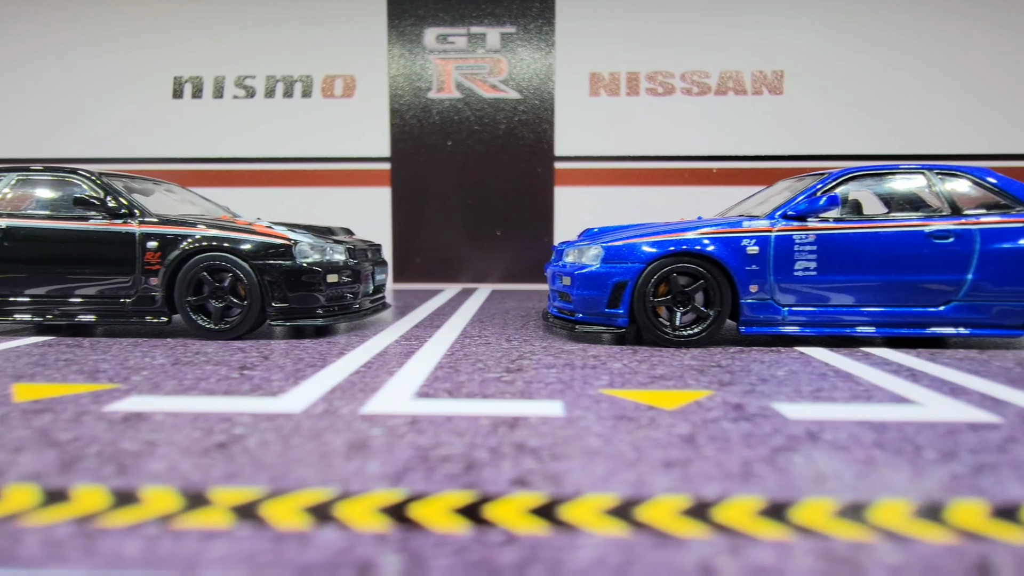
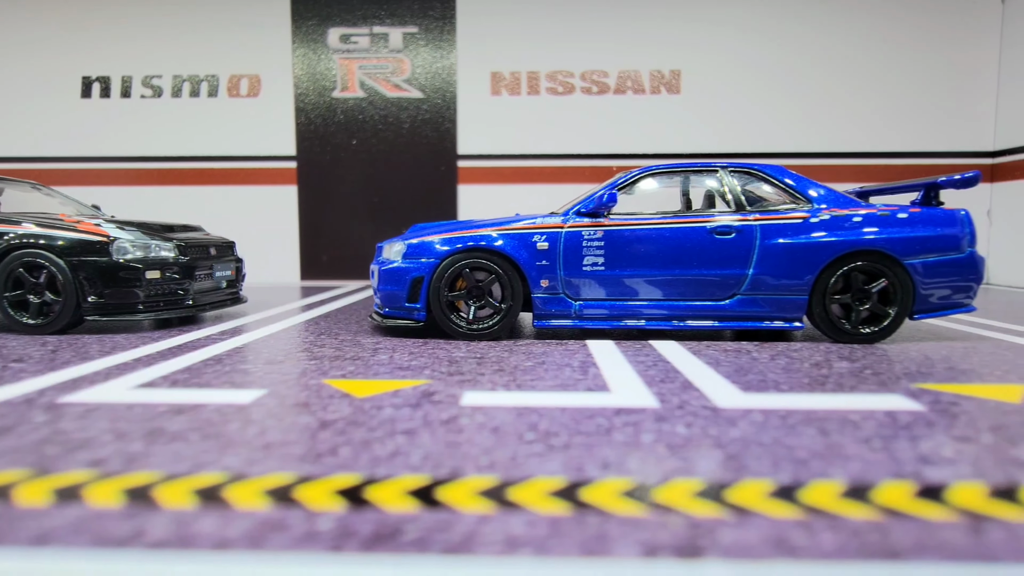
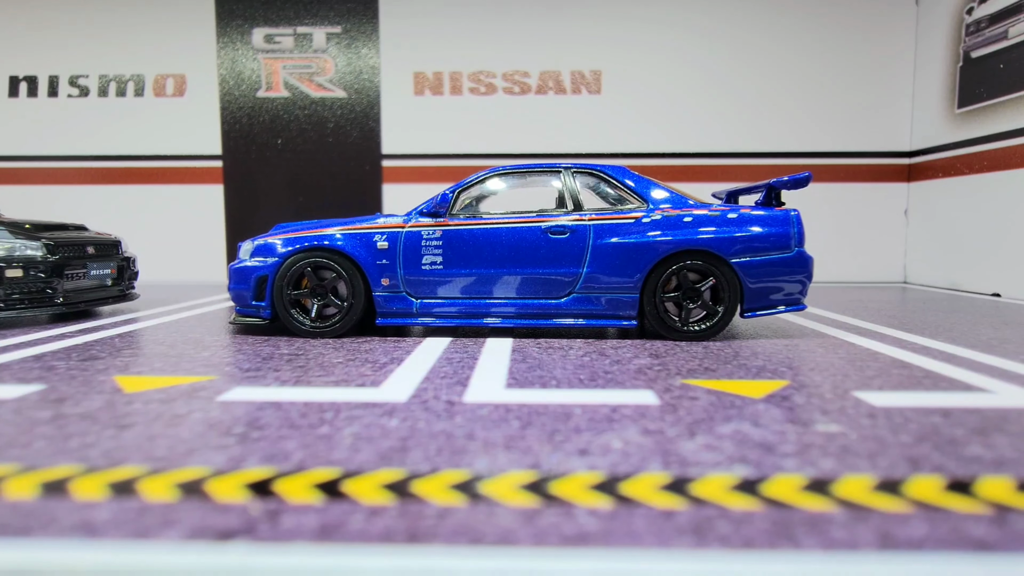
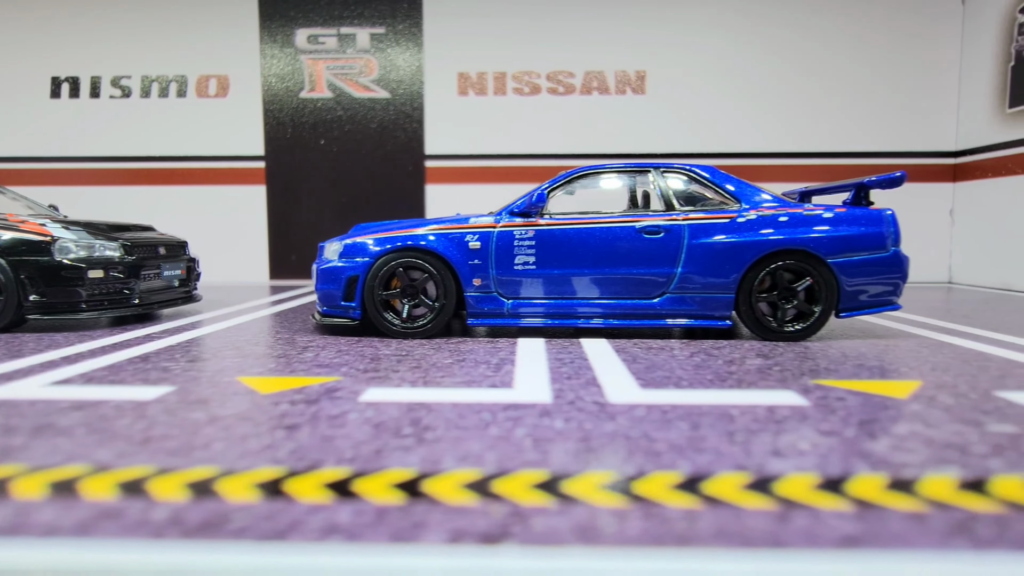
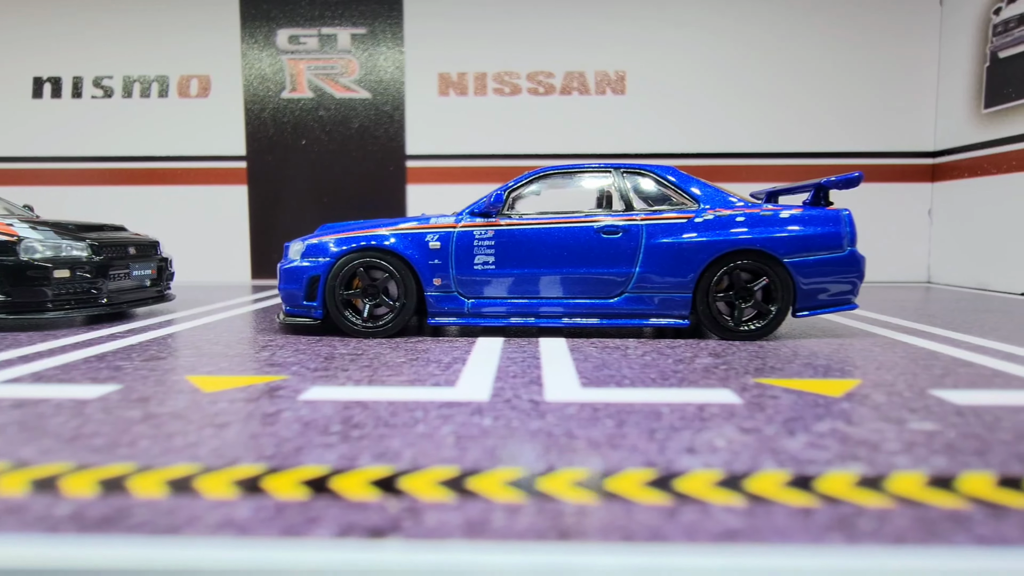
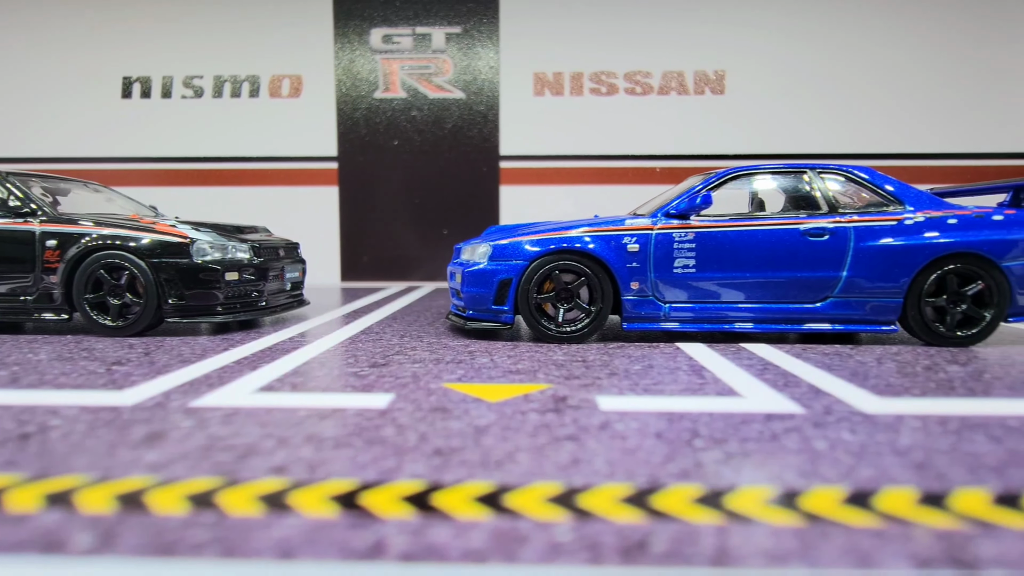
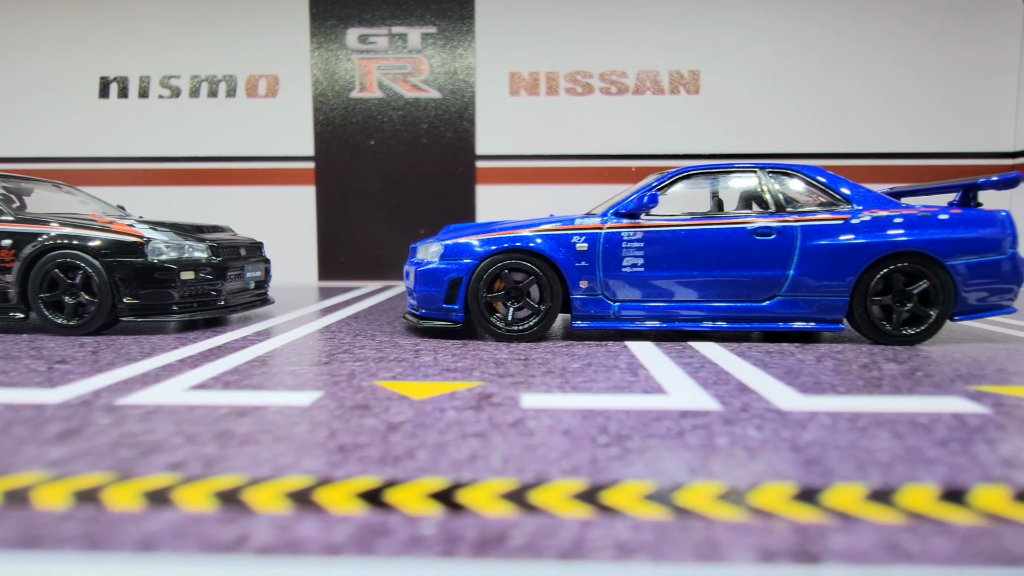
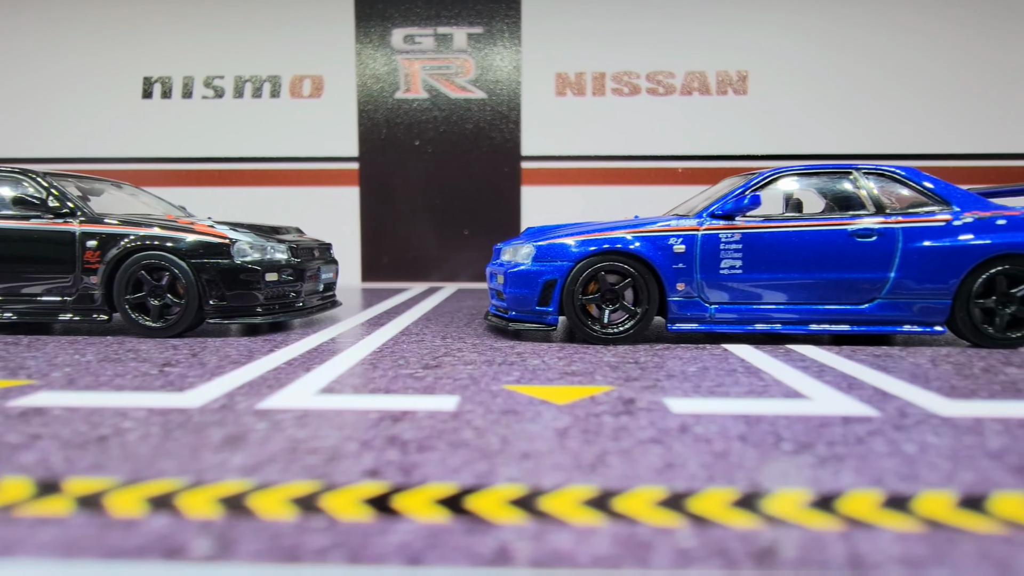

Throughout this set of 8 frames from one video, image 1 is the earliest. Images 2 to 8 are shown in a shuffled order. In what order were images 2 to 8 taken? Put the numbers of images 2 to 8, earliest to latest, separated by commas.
8, 6, 7, 2, 4, 5, 3
